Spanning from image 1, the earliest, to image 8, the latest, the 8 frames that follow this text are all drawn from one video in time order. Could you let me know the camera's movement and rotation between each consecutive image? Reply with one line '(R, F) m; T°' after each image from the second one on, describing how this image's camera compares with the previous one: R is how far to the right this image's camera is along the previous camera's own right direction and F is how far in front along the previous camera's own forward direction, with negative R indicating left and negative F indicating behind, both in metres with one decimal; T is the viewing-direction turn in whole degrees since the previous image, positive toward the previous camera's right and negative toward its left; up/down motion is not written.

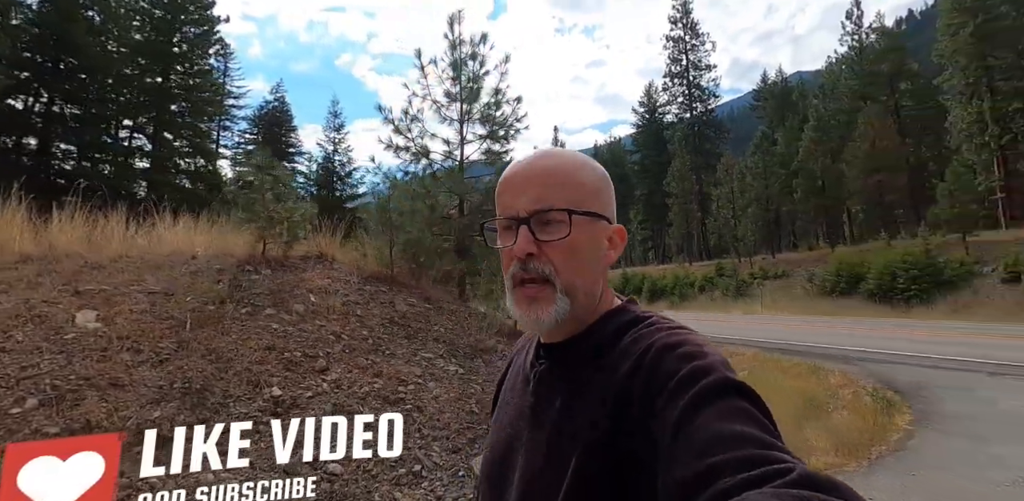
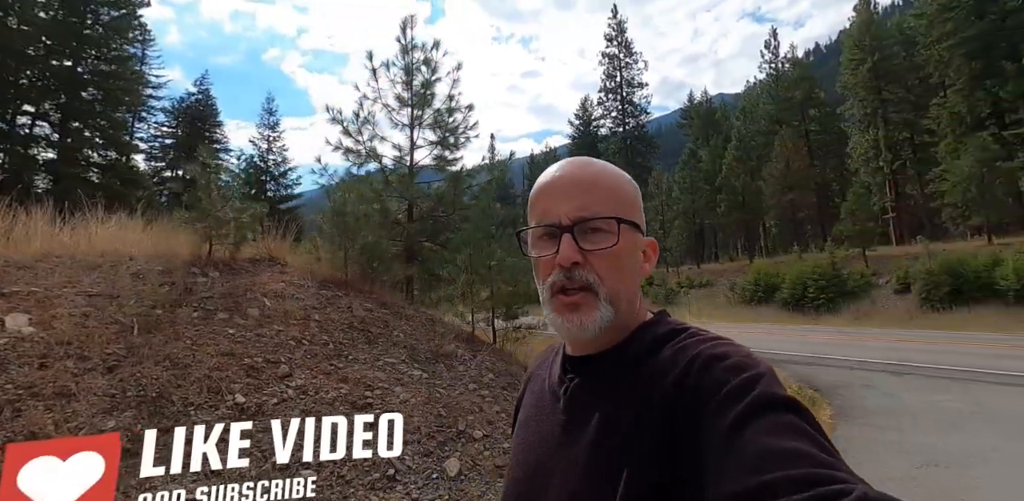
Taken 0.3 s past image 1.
(-0.3, -0.1) m; +7°
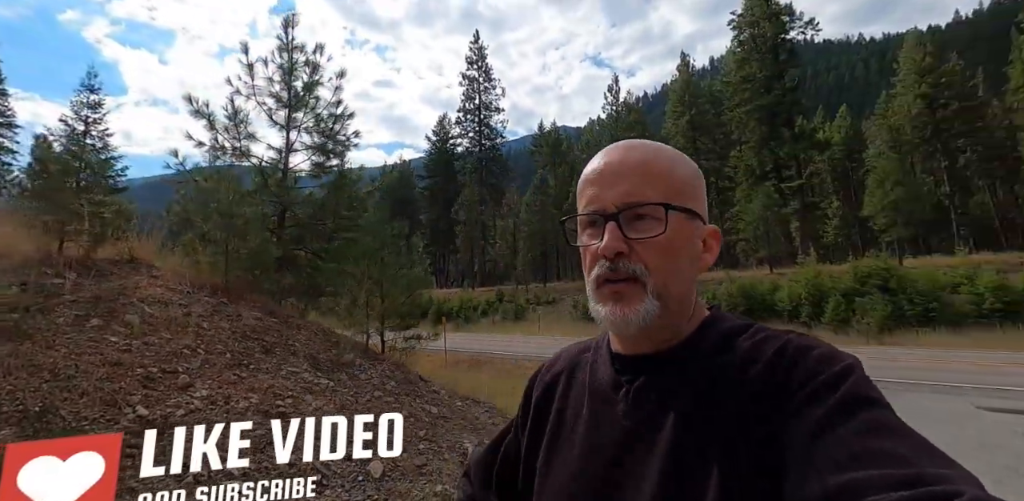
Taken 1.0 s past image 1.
(-0.7, -0.4) m; +16°
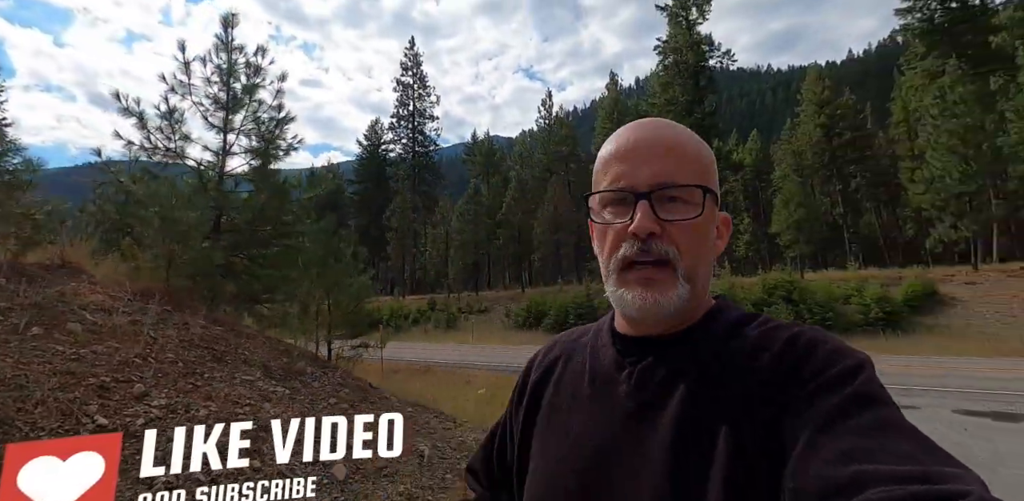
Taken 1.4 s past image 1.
(-0.3, -0.4) m; +8°
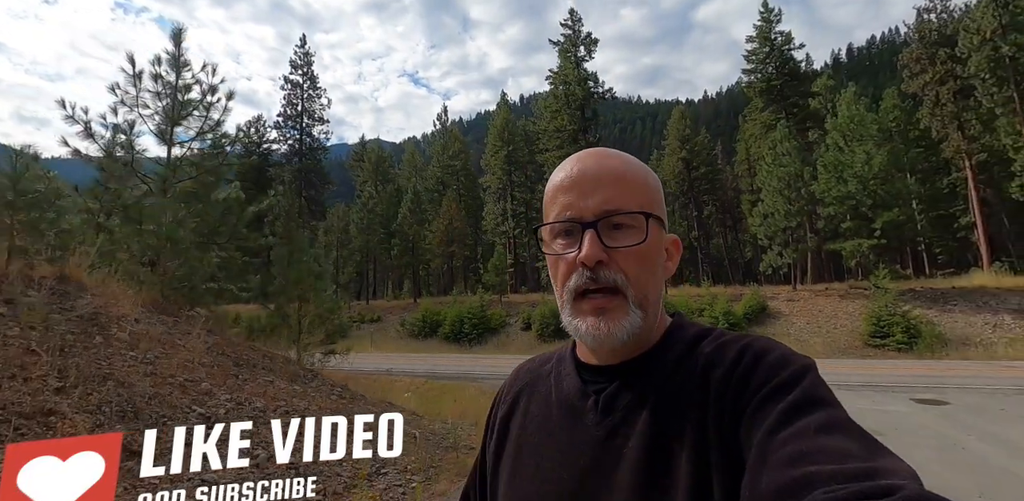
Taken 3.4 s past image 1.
(-1.5, -1.7) m; +14°
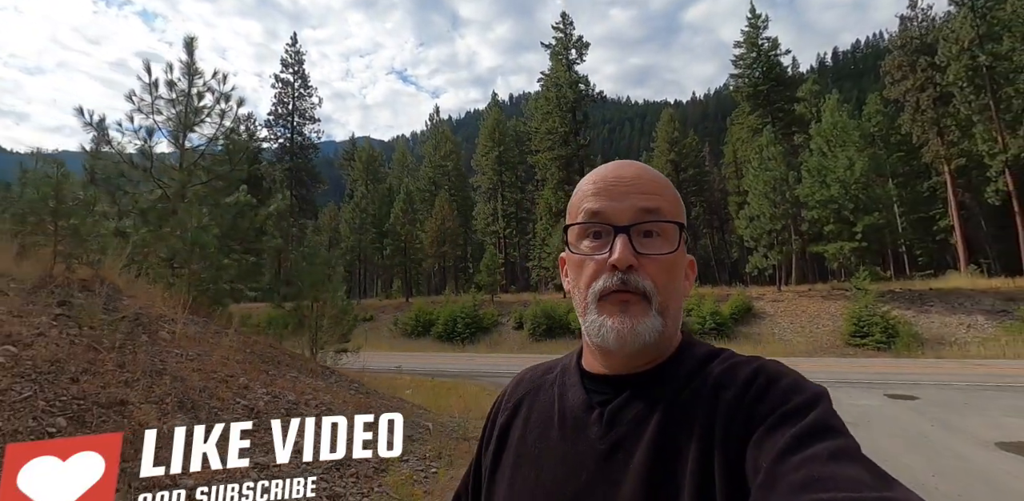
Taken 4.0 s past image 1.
(-0.3, -0.6) m; +1°
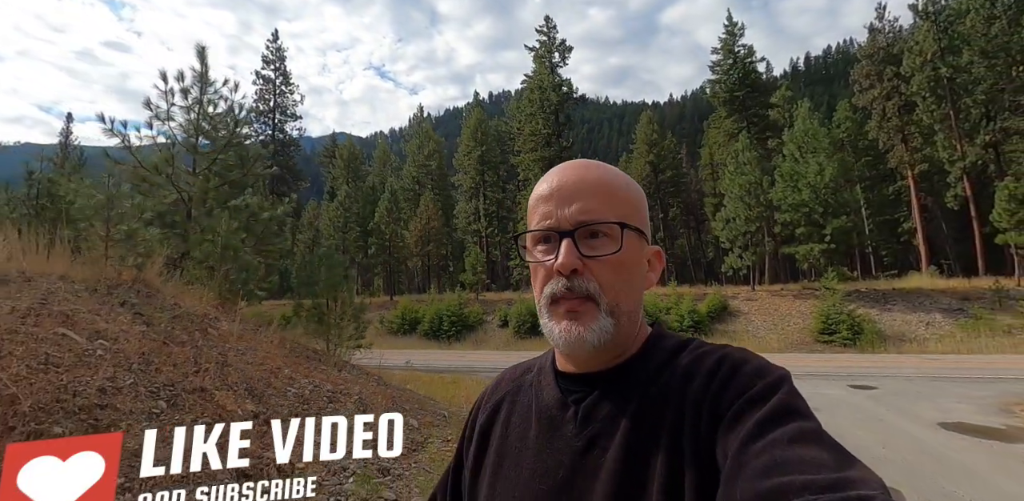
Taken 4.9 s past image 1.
(-0.5, -0.9) m; +2°
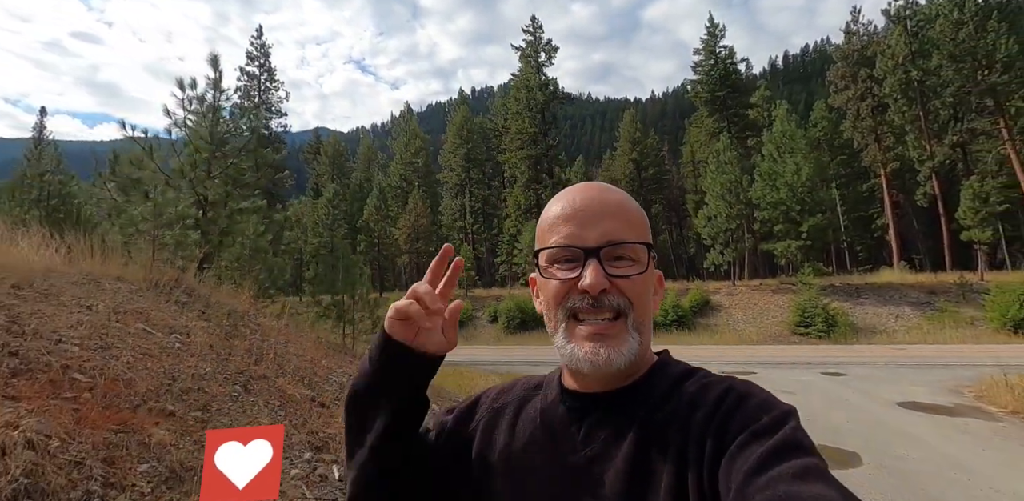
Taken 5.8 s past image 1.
(-0.5, -0.9) m; +2°
